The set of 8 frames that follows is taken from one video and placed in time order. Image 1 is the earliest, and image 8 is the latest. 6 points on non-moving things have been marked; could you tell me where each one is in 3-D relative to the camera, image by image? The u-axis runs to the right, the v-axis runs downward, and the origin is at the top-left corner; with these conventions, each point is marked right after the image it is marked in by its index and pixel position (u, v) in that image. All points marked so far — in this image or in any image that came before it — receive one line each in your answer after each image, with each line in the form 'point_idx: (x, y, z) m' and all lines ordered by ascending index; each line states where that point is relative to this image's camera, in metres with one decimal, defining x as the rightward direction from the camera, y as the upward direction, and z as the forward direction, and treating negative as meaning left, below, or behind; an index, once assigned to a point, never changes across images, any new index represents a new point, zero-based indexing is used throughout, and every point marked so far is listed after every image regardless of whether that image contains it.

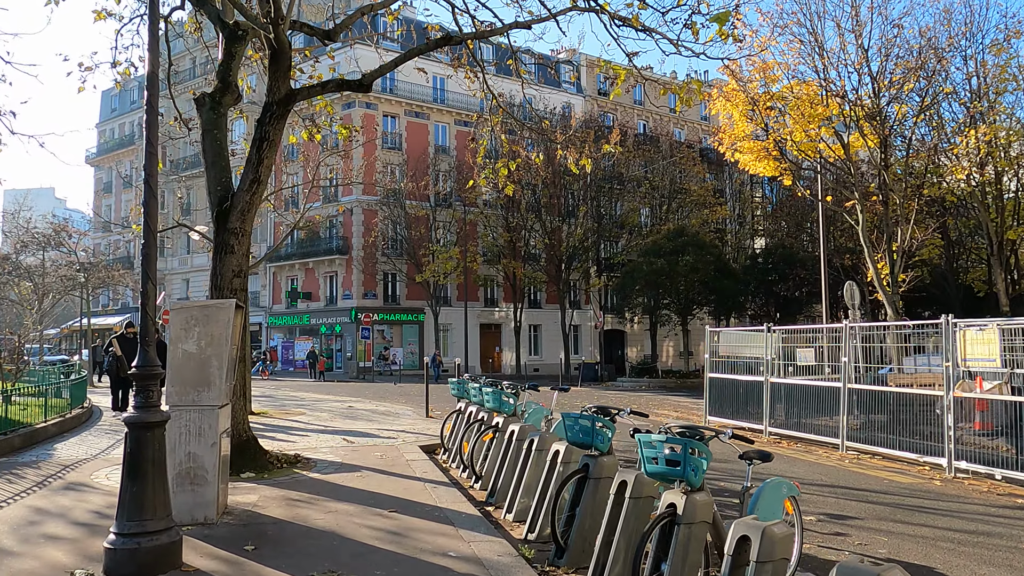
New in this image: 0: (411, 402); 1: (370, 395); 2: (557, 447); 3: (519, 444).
0: (-2.1, -2.3, +15.7) m
1: (-3.3, -2.5, +17.9) m
2: (+0.3, -1.0, +4.9) m
3: (+0.1, -1.2, +5.9) m
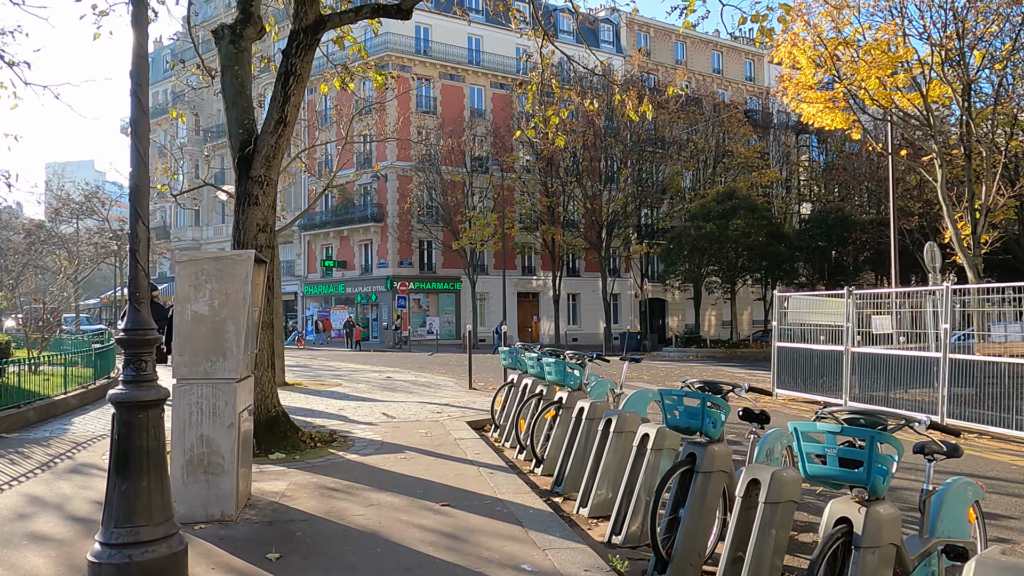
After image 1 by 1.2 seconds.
0: (-1.2, -1.6, +14.9) m
1: (-2.3, -1.7, +17.2) m
2: (+0.7, -0.7, +4.0) m
3: (+0.5, -0.9, +5.0) m
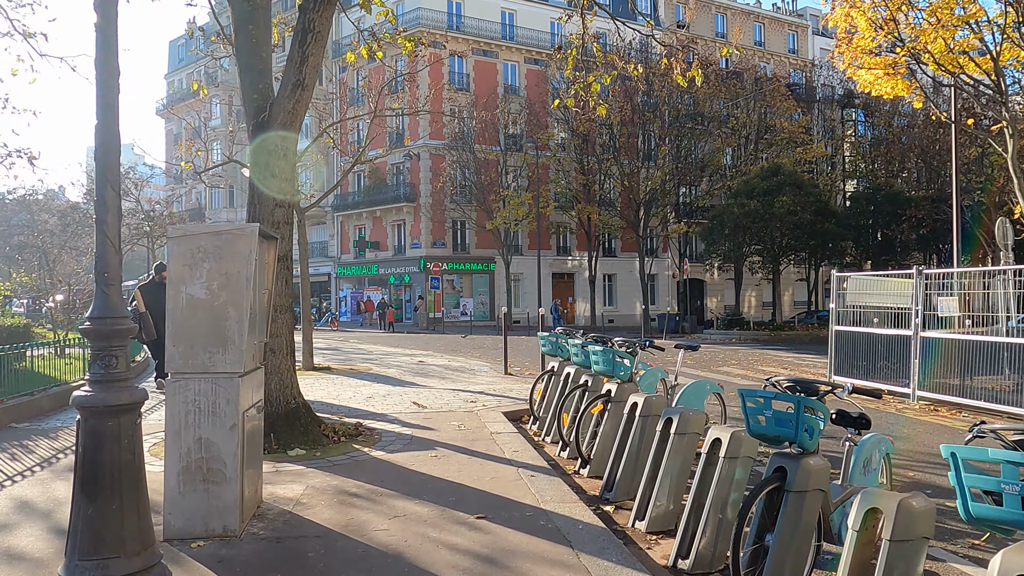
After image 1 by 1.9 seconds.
0: (-0.5, -1.3, +14.4) m
1: (-1.5, -1.3, +16.7) m
2: (+0.9, -0.6, +3.4) m
3: (+0.8, -0.8, +4.4) m
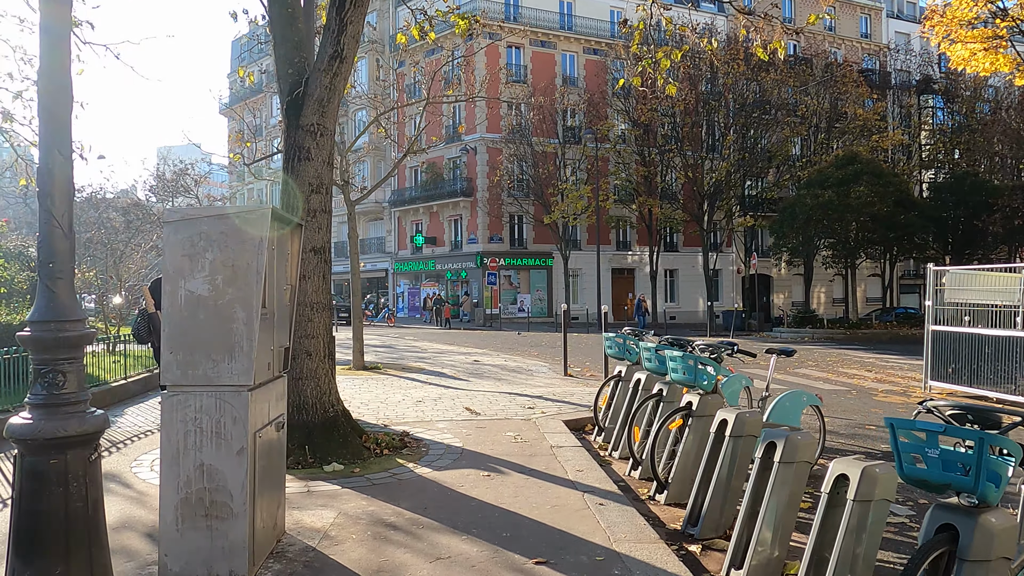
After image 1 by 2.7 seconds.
0: (+0.6, -1.2, +13.7) m
1: (-0.3, -1.2, +16.1) m
2: (+1.2, -0.6, +2.6) m
3: (+1.1, -0.7, +3.6) m
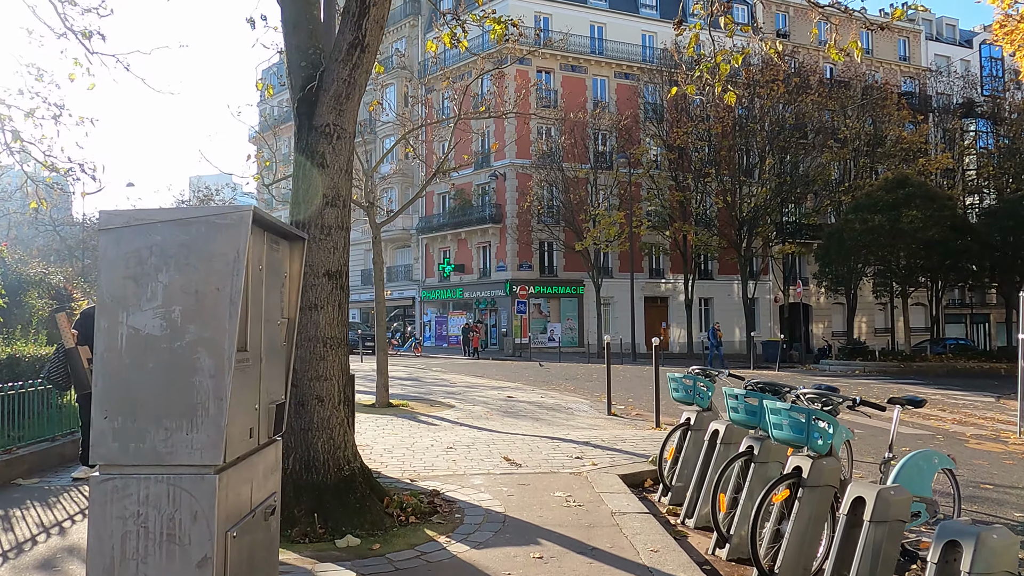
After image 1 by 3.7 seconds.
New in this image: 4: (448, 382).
0: (+1.2, -1.7, +12.7) m
1: (+0.4, -1.8, +15.2) m
2: (+1.4, -0.7, +1.7) m
3: (+1.3, -0.9, +2.7) m
4: (-1.1, -1.7, +13.7) m
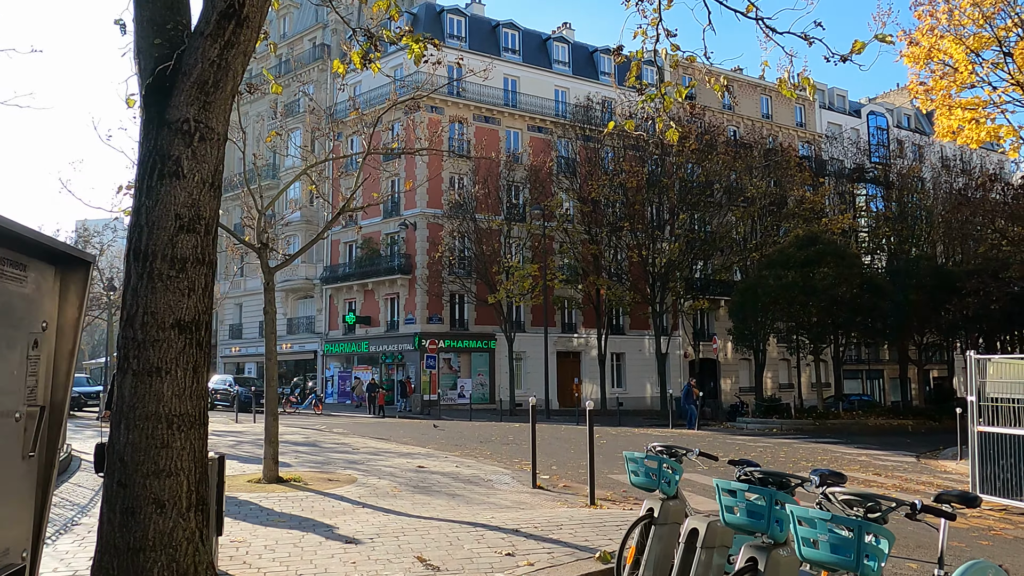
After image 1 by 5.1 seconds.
0: (-0.2, -2.5, +11.6) m
1: (-1.3, -2.8, +13.9) m
2: (+1.3, -0.8, +0.7) m
3: (+1.2, -1.0, +1.7) m
4: (-2.6, -2.5, +12.2) m
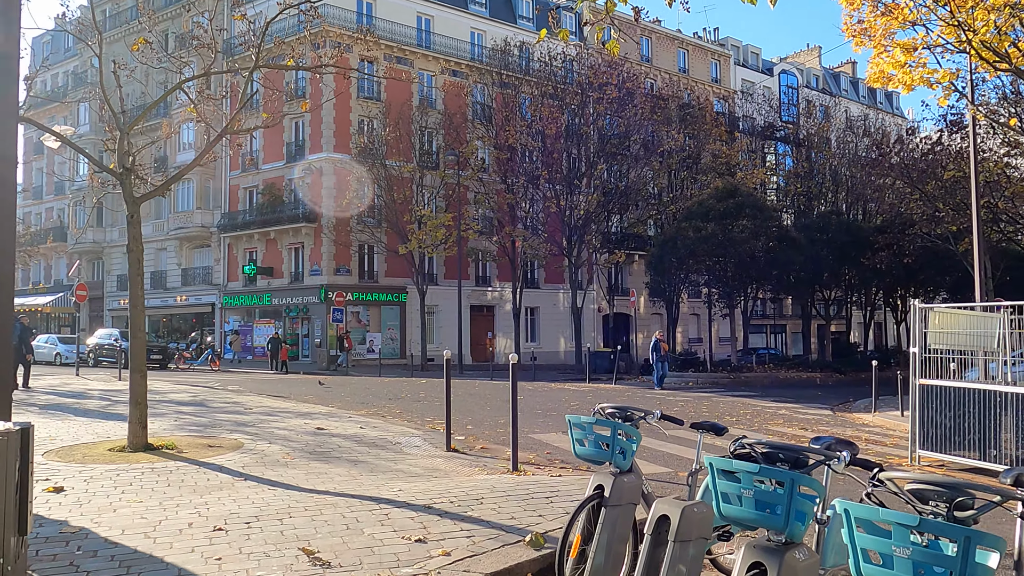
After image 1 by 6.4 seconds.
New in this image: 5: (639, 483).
0: (-1.4, -1.7, +10.6) m
1: (-2.7, -1.9, +12.8) m
2: (+1.4, -0.7, -0.1) m
3: (+1.1, -0.8, +0.9) m
4: (-3.9, -1.7, +11.0) m
5: (+0.6, -0.9, +3.3) m
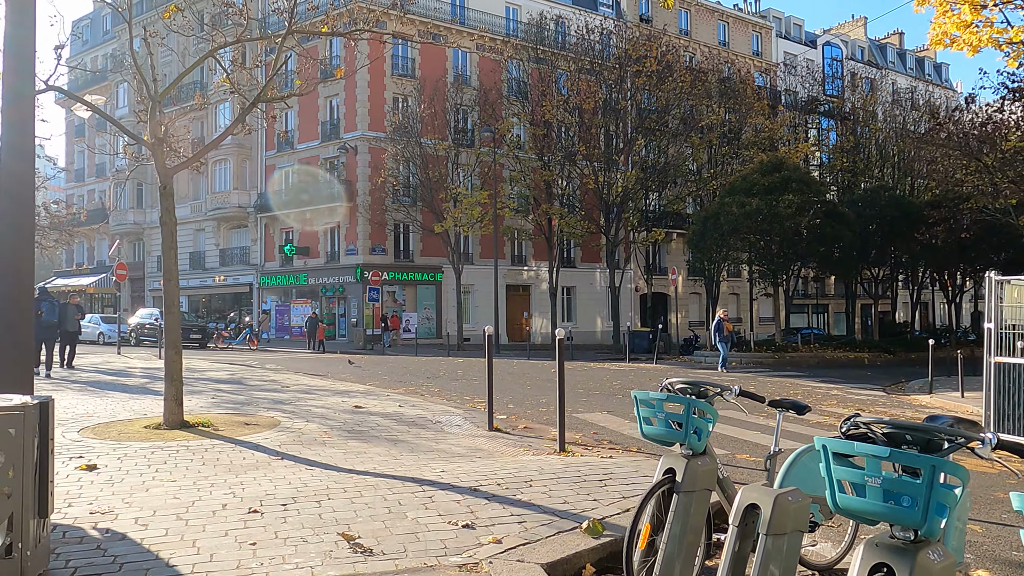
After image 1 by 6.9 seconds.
0: (-0.9, -1.4, +10.3) m
1: (-2.1, -1.5, +12.6) m
2: (+1.4, -0.6, -0.5) m
3: (+1.2, -0.7, +0.5) m
4: (-3.3, -1.4, +10.8) m
5: (+0.8, -0.7, +3.0) m
